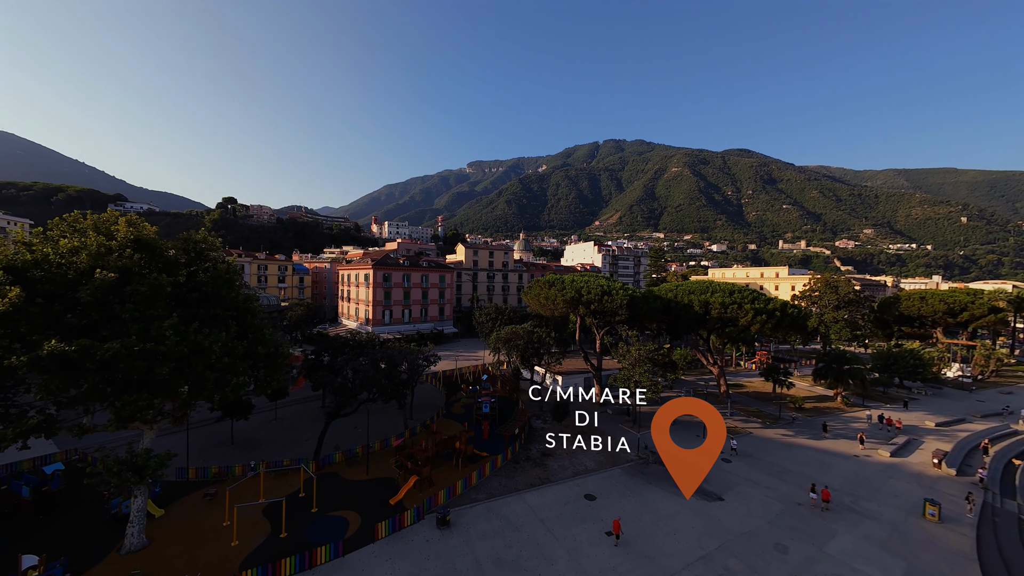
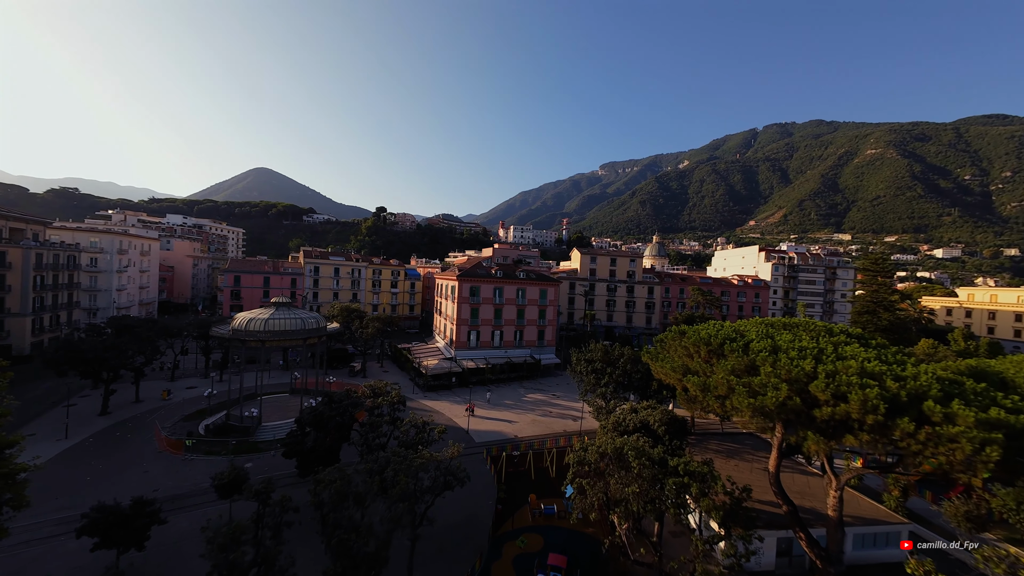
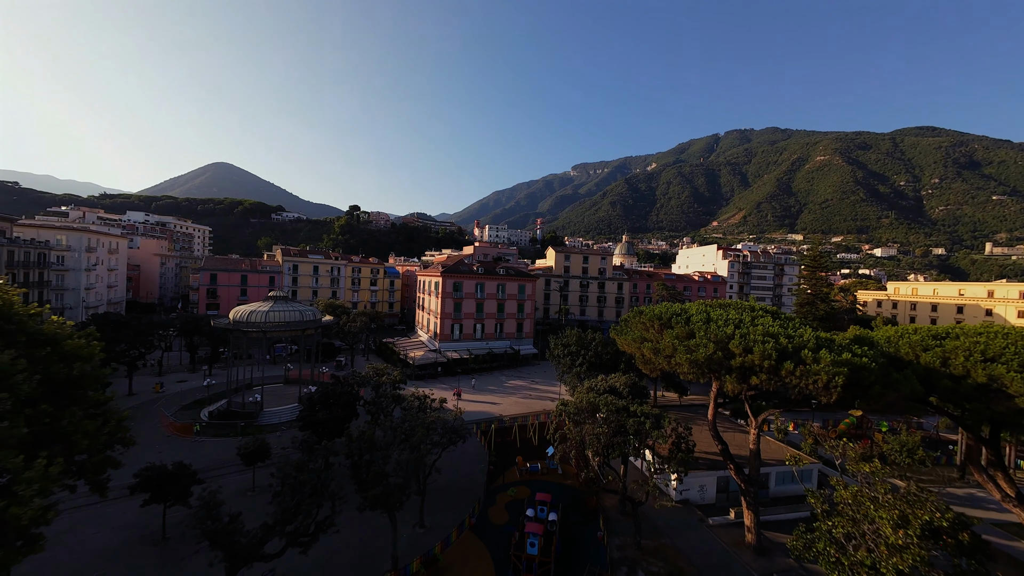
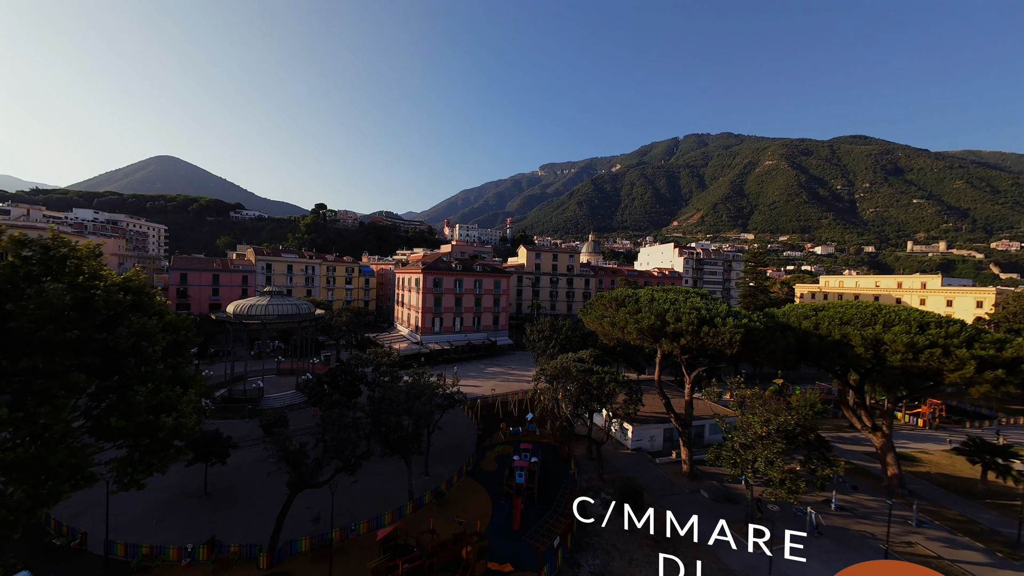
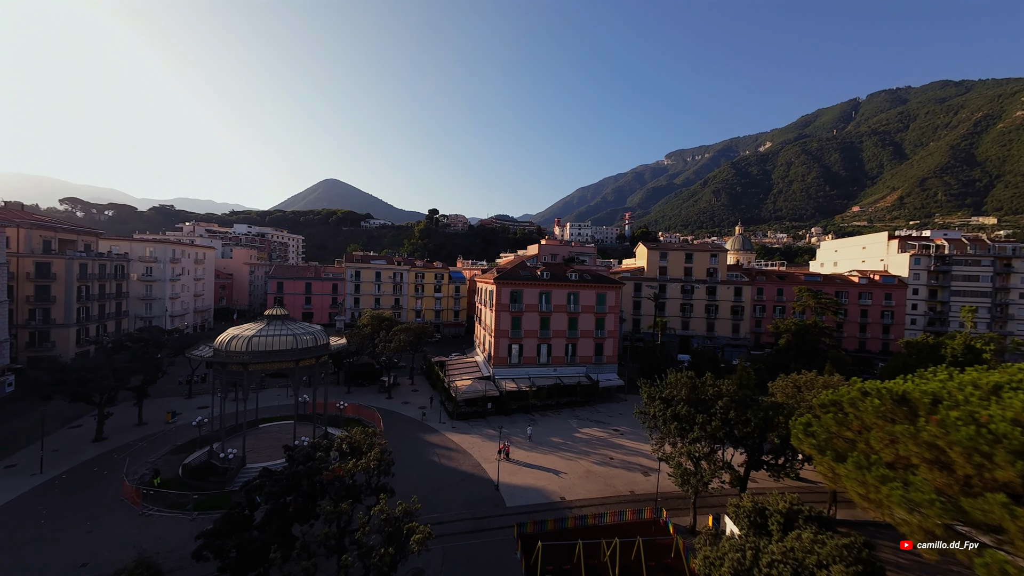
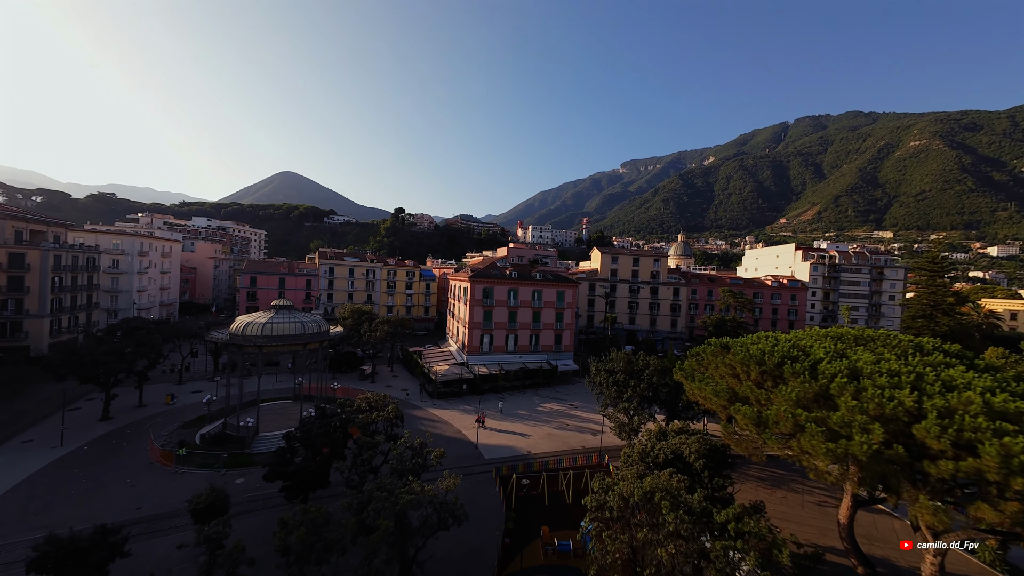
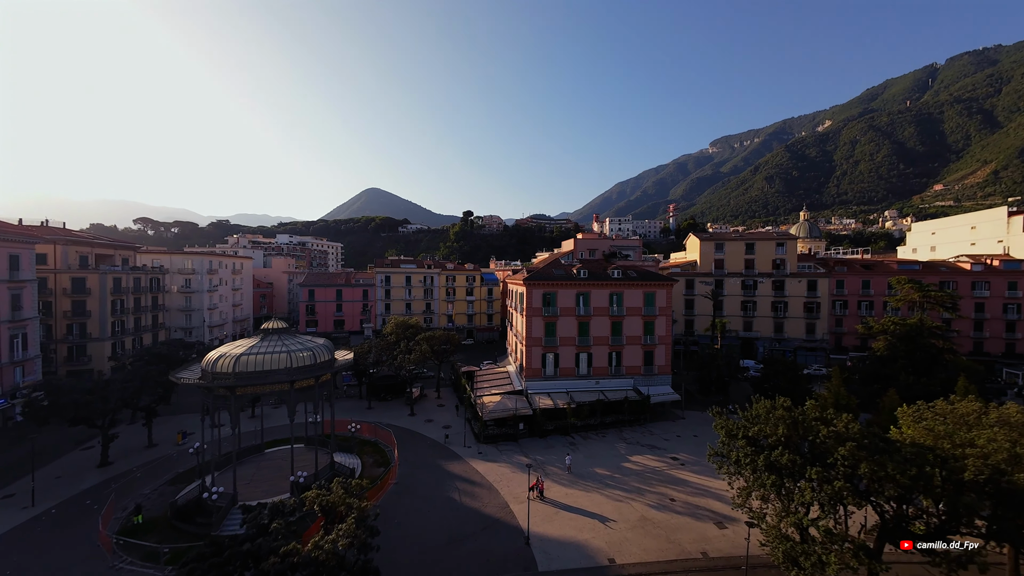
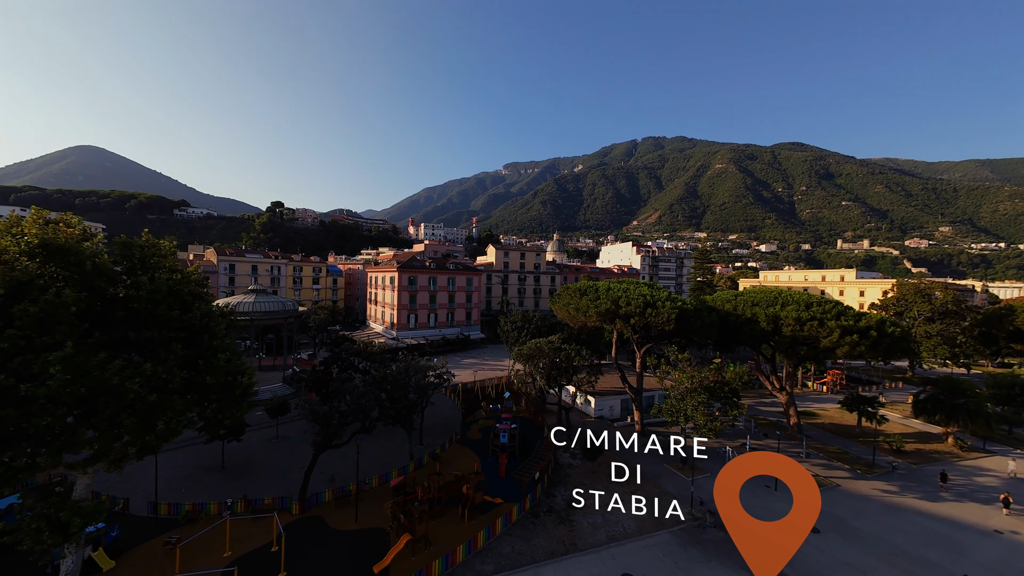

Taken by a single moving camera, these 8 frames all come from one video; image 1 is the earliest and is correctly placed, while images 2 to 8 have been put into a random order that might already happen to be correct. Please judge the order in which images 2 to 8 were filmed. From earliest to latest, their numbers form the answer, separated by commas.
8, 4, 3, 2, 6, 5, 7
